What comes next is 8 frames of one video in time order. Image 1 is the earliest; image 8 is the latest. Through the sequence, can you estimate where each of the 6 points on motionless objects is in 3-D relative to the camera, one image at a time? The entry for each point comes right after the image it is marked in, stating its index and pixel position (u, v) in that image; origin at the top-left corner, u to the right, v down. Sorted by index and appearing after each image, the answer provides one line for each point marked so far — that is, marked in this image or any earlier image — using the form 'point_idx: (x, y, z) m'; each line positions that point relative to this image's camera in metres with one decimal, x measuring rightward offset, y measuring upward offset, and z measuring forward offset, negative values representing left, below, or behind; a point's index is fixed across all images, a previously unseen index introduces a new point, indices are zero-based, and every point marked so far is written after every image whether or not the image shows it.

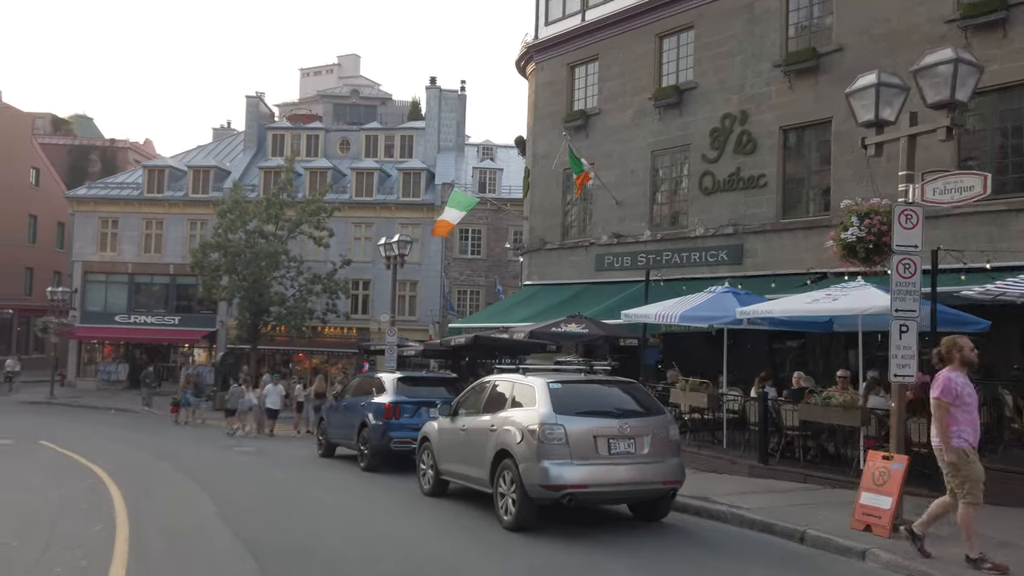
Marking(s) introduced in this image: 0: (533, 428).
0: (+0.2, -1.6, +8.5) m
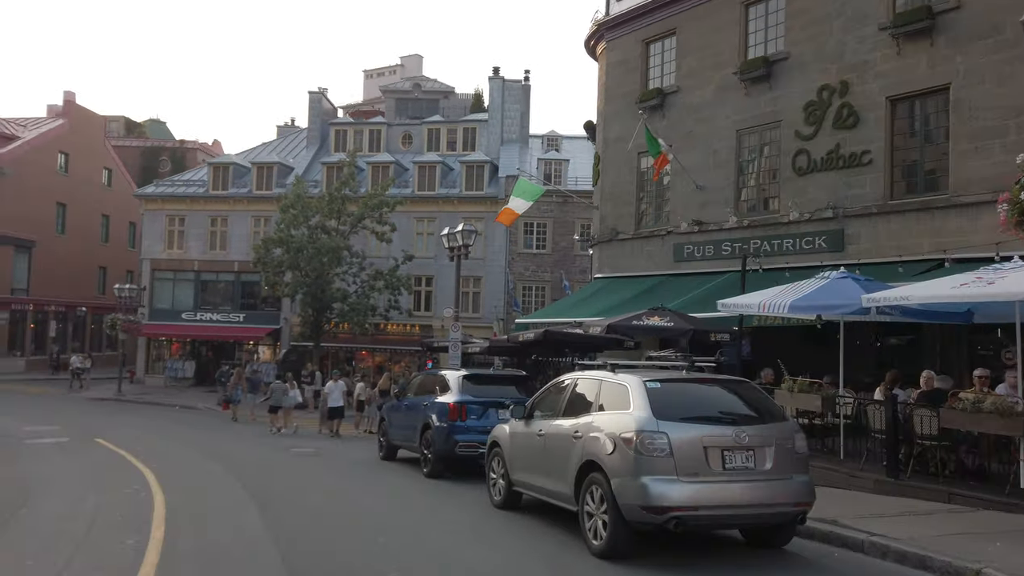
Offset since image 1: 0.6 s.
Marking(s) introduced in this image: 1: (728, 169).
0: (+1.1, -1.4, +7.1) m
1: (+5.4, +3.0, +19.3) m
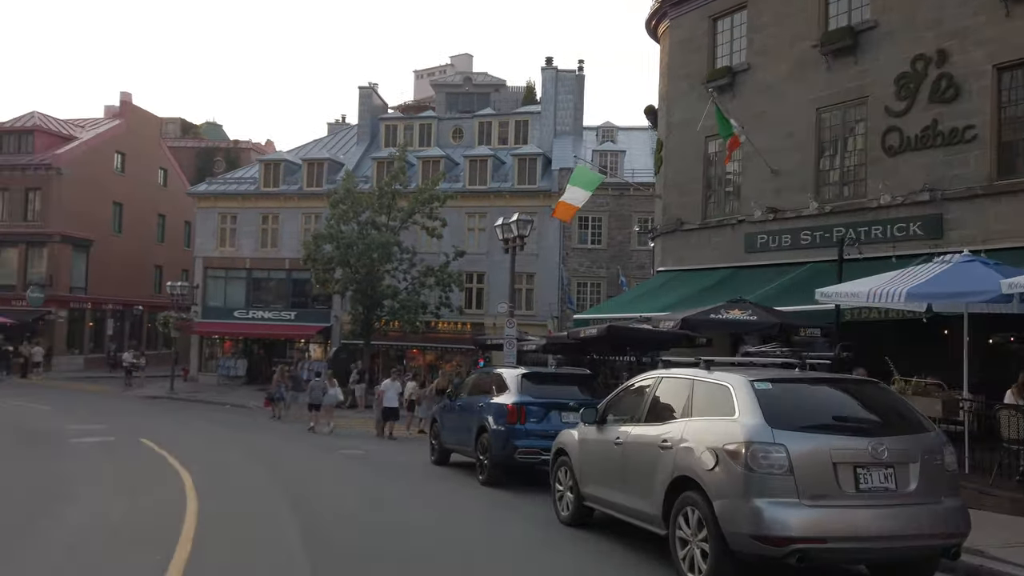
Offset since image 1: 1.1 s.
0: (+1.7, -1.2, +5.8) m
1: (+6.8, +3.2, +17.7) m
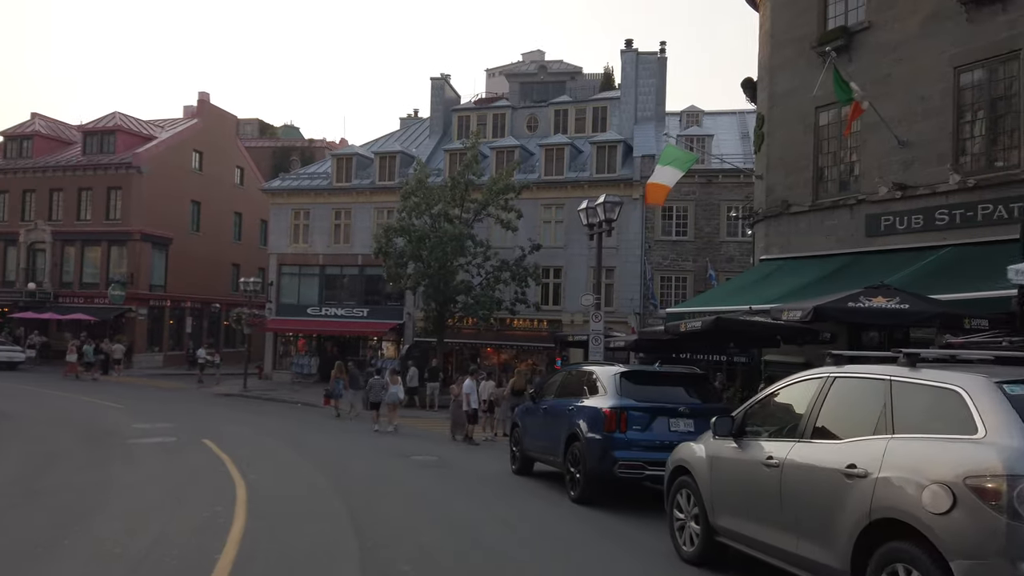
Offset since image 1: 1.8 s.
0: (+2.4, -1.0, +3.9) m
1: (+8.6, +3.4, +15.3) m
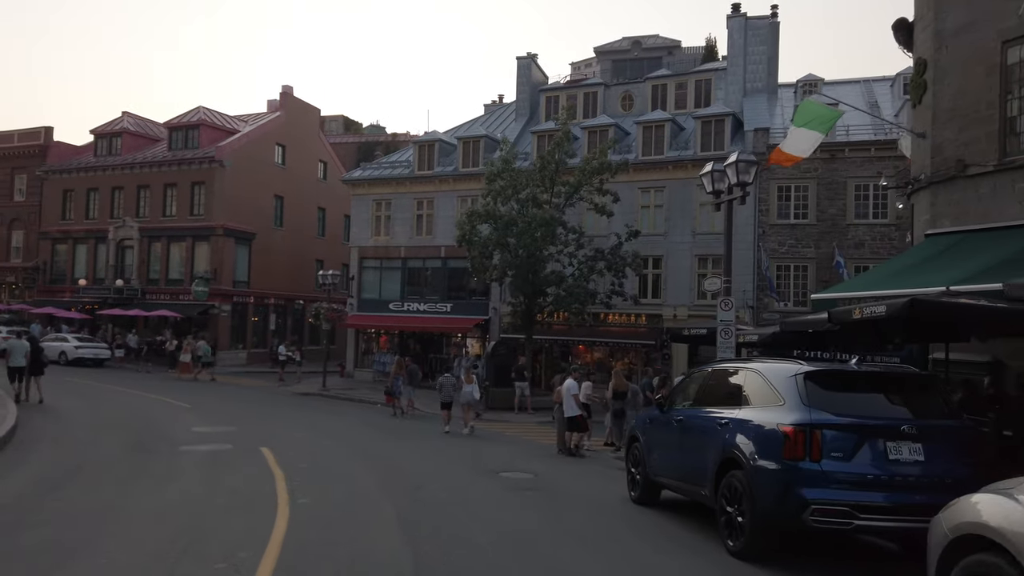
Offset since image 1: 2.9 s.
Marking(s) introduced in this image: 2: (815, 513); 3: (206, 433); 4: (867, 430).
0: (+2.9, -0.6, +0.7) m
1: (+10.3, +3.8, +11.4) m
2: (+2.5, -1.9, +6.5) m
3: (-6.6, -3.1, +16.4) m
4: (+3.0, -1.2, +6.6) m
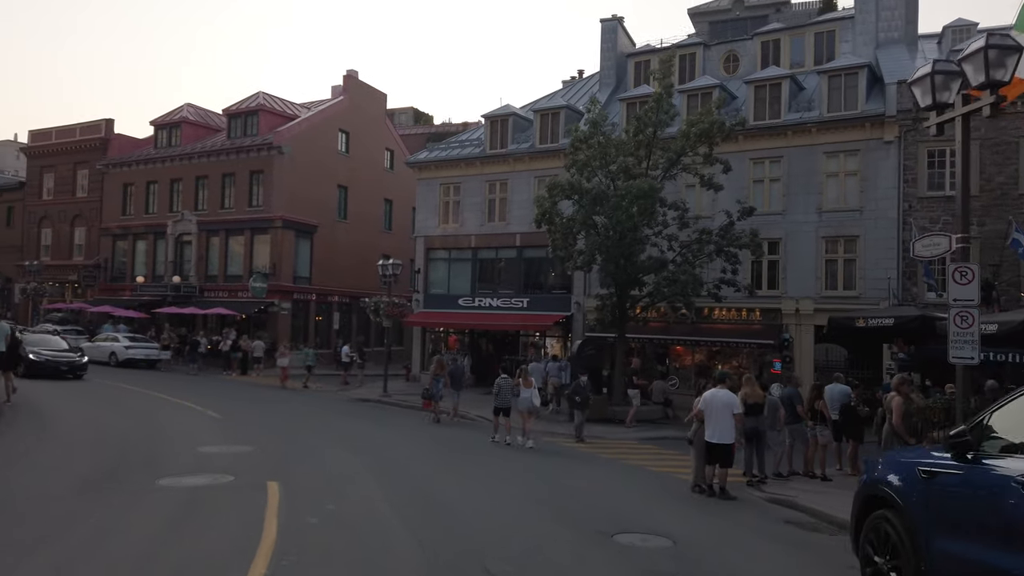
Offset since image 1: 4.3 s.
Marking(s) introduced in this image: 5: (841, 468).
0: (+3.0, -0.2, -3.9) m
1: (+11.4, +4.3, +6.0) m
2: (+3.2, -1.4, +1.8) m
3: (-4.9, -2.7, +12.6) m
4: (+3.7, -0.7, +1.9) m
5: (+6.3, -3.4, +14.6) m
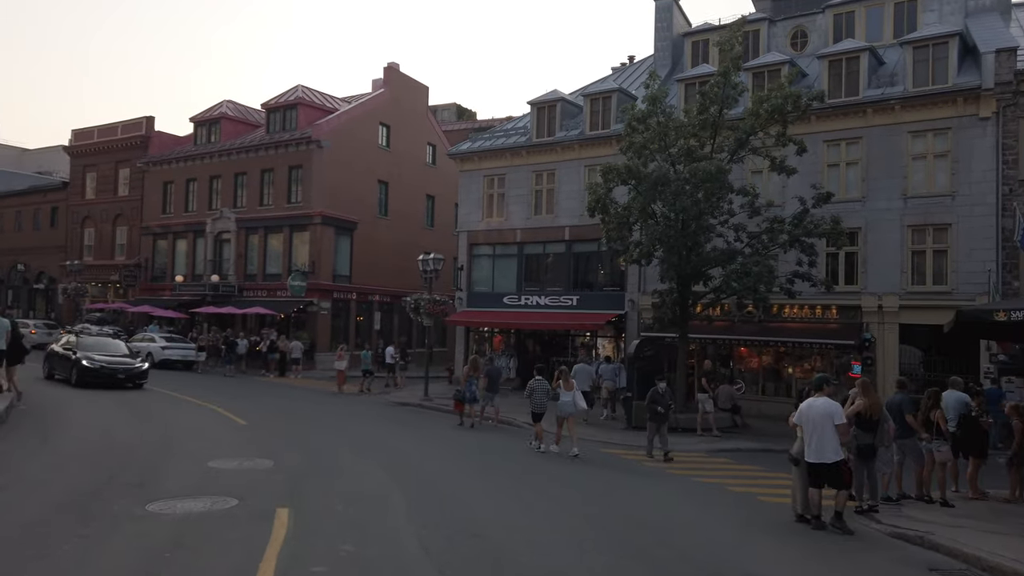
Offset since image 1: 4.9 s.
0: (+2.9, +0.1, -6.1) m
1: (+11.8, +4.5, +3.4) m
2: (+3.4, -1.2, -0.3) m
3: (-4.1, -2.6, +10.9) m
4: (+3.9, -0.5, -0.2) m
5: (+7.2, -3.2, +12.3) m
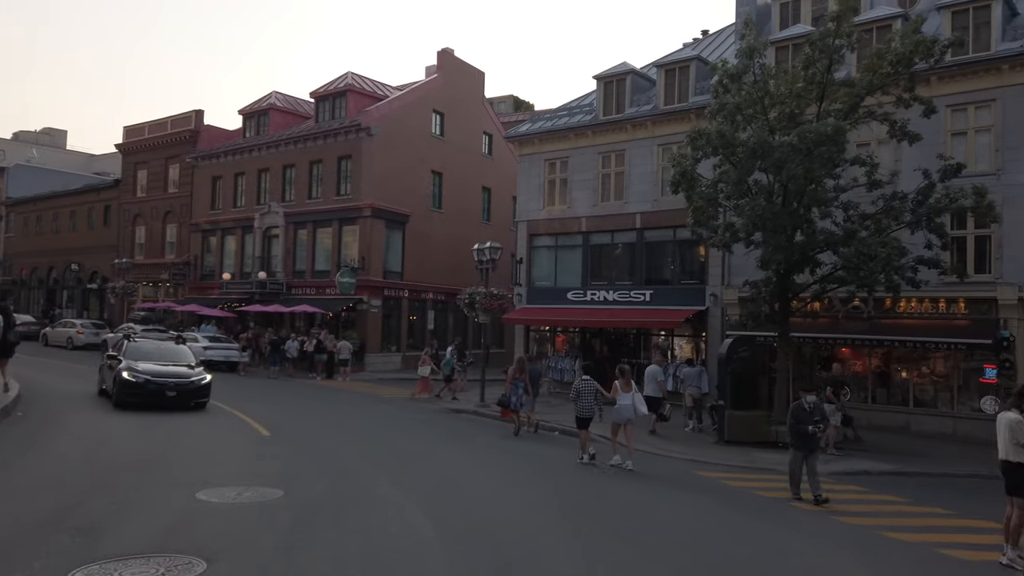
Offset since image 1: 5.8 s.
0: (+2.6, +0.4, -9.1) m
1: (+12.1, +4.8, -0.3) m
2: (+3.5, -0.9, -3.5) m
3: (-3.2, -2.3, +8.3) m
4: (+4.0, -0.2, -3.4) m
5: (+8.2, -3.0, +8.8) m
